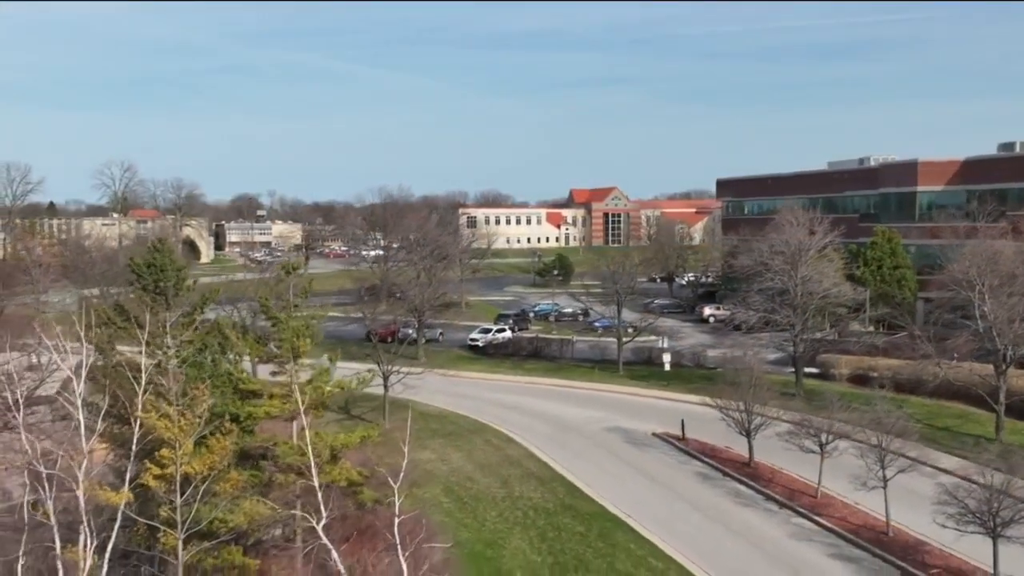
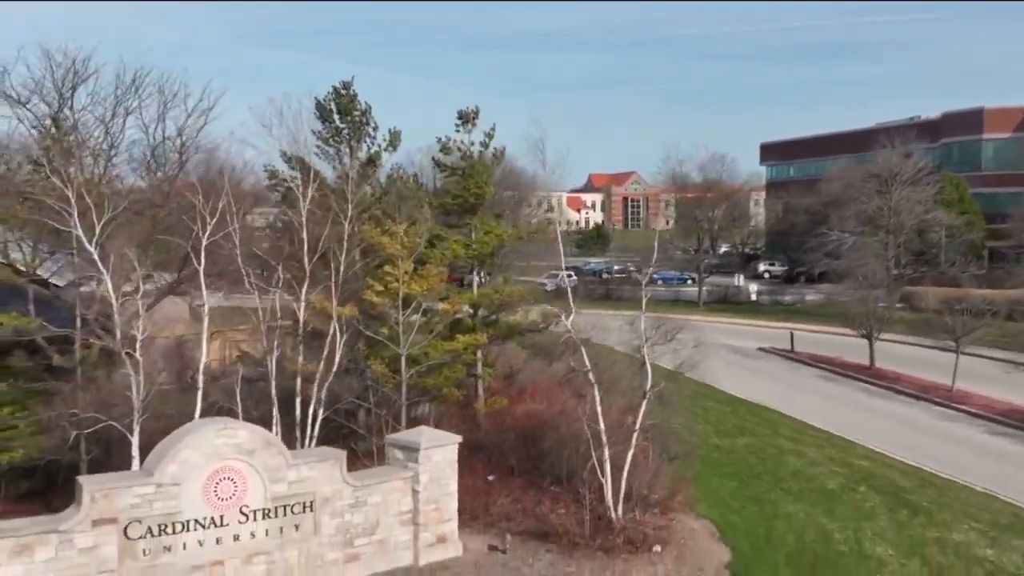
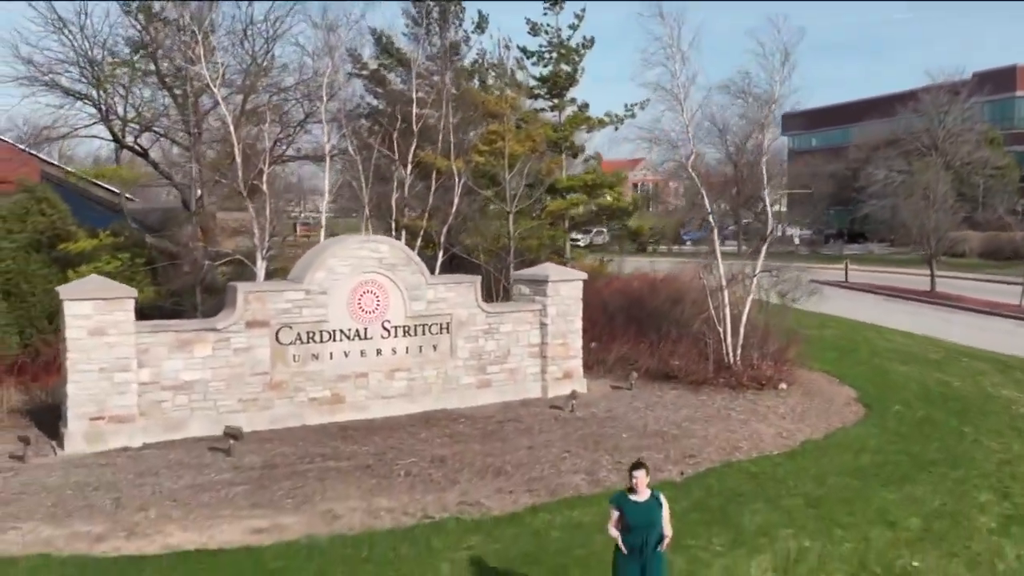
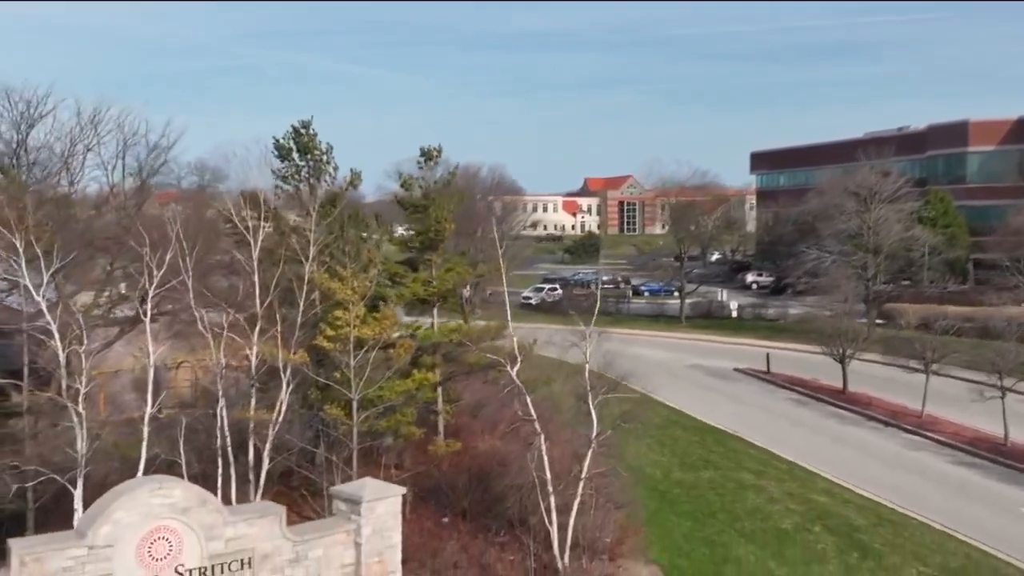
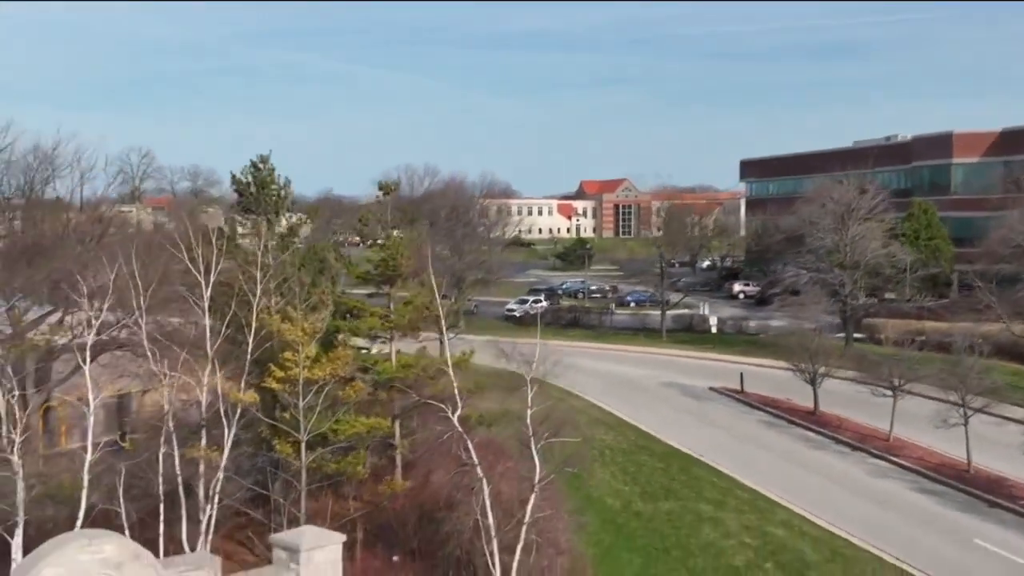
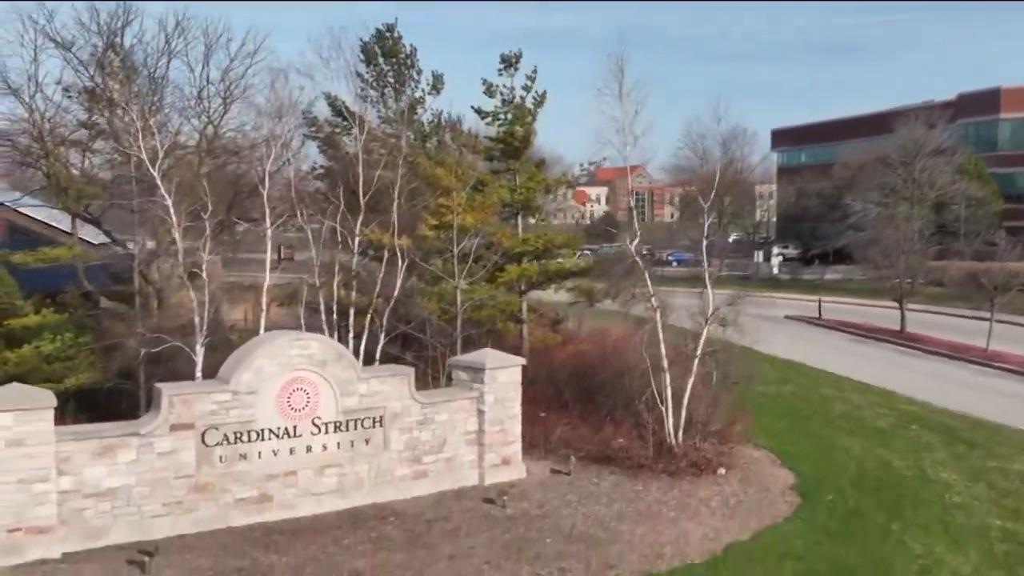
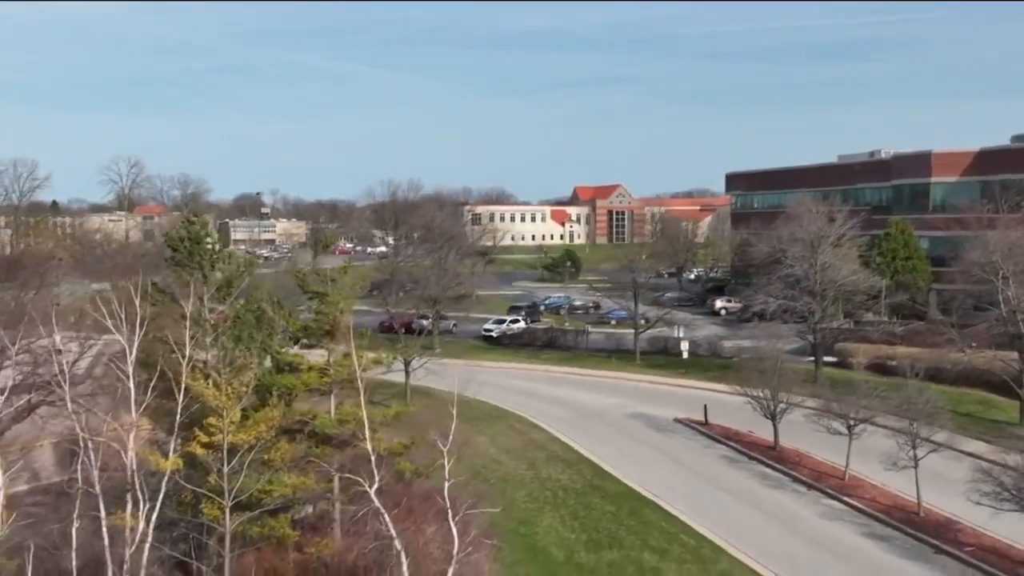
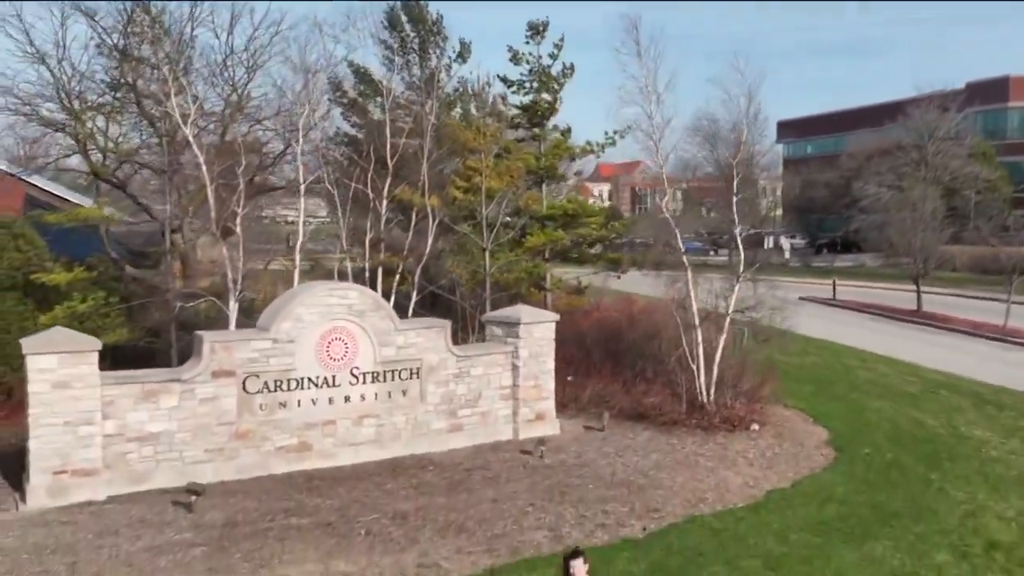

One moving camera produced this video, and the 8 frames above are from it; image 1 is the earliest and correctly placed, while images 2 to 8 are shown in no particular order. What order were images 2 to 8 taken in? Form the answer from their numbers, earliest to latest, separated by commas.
7, 5, 4, 2, 6, 8, 3
